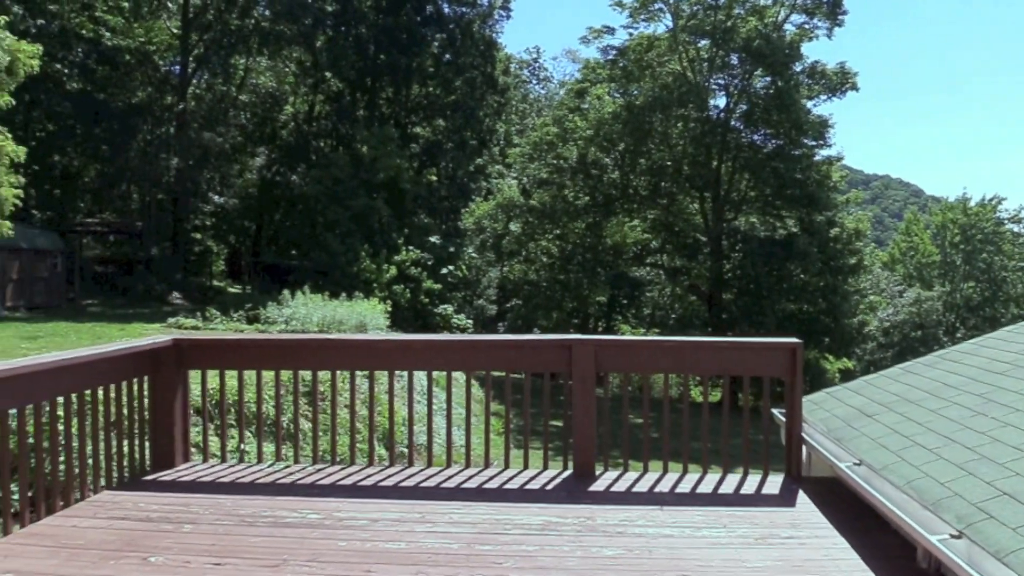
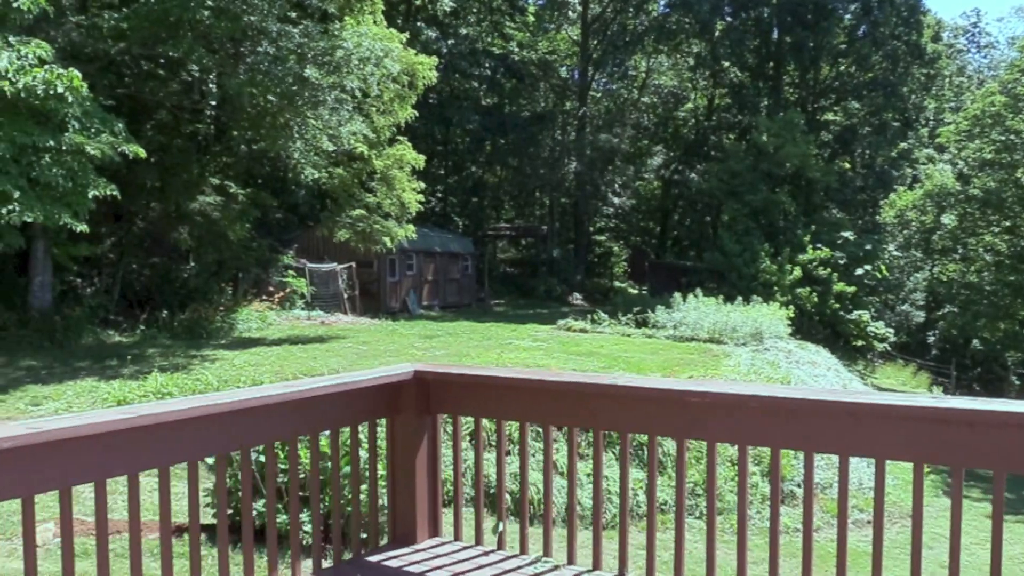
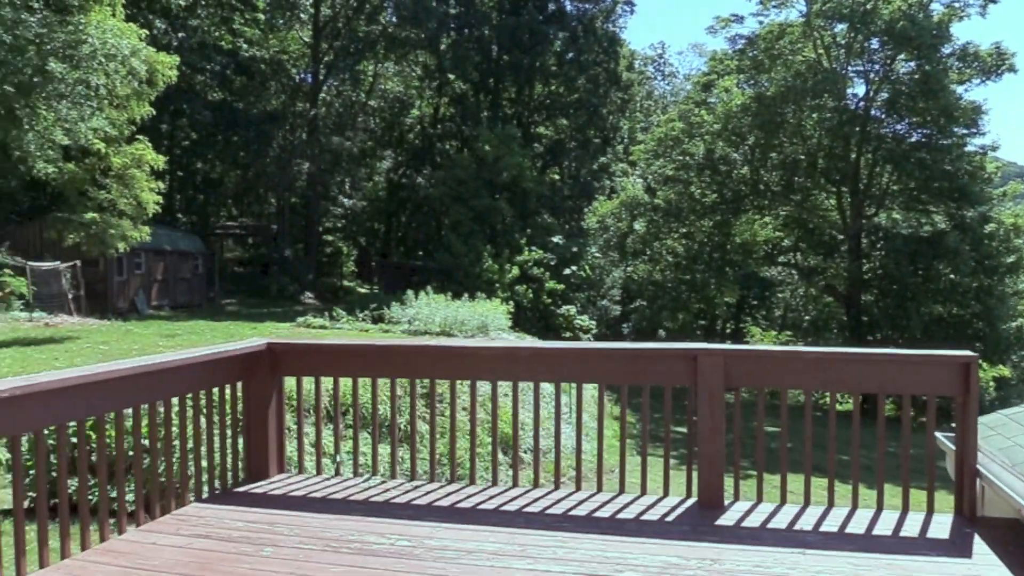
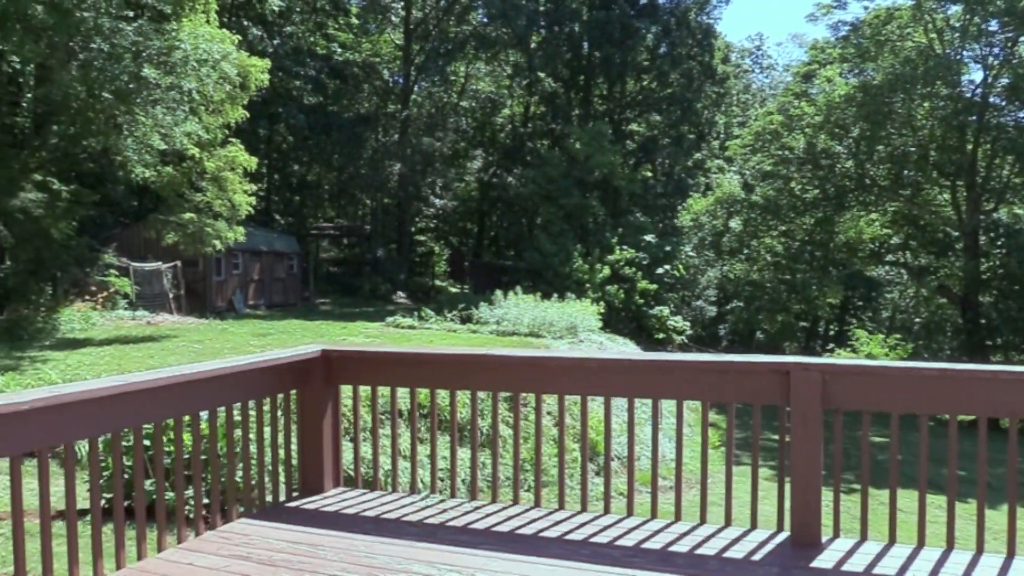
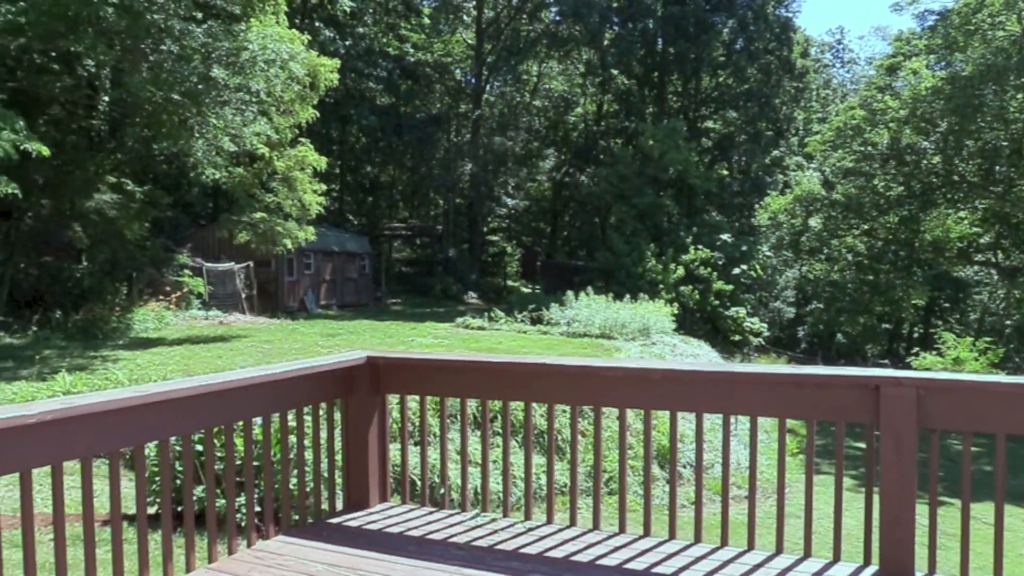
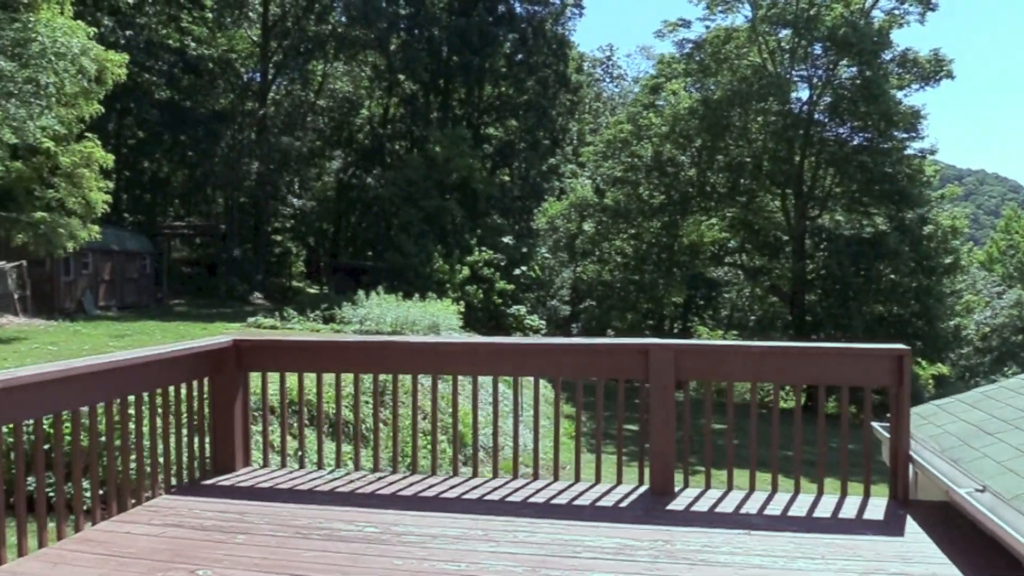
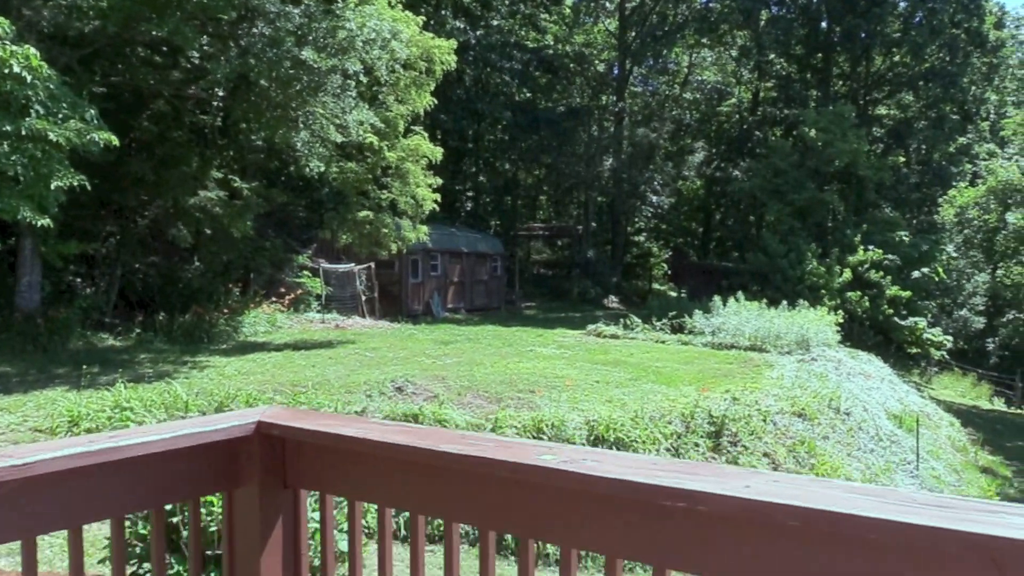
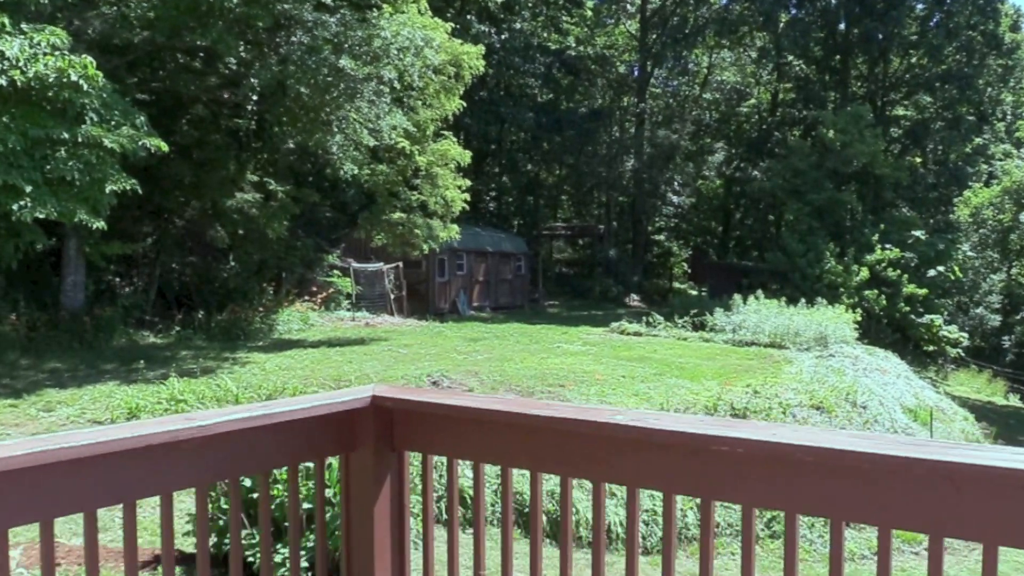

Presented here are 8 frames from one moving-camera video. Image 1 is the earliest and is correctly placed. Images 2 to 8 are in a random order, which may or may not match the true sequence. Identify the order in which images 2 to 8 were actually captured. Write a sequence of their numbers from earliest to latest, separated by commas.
6, 3, 4, 5, 2, 8, 7
